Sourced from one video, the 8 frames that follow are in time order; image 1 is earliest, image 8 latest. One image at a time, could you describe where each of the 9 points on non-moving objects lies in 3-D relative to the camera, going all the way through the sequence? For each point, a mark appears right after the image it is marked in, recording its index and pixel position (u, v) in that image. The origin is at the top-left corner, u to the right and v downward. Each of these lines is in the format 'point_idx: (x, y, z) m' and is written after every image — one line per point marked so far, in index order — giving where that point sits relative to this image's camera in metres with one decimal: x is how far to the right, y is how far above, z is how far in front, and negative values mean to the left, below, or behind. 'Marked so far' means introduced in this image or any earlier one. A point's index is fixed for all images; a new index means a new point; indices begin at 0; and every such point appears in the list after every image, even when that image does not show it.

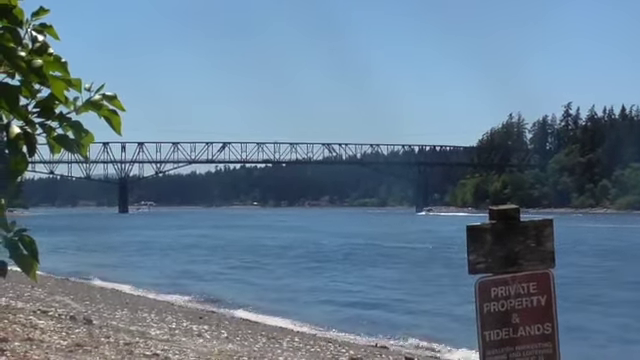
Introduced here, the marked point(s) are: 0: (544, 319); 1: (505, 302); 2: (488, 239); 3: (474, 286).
0: (+4.1, -2.5, +7.0) m
1: (+3.4, -2.2, +6.9) m
2: (+3.1, -1.1, +7.2) m
3: (+2.9, -1.9, +7.0) m
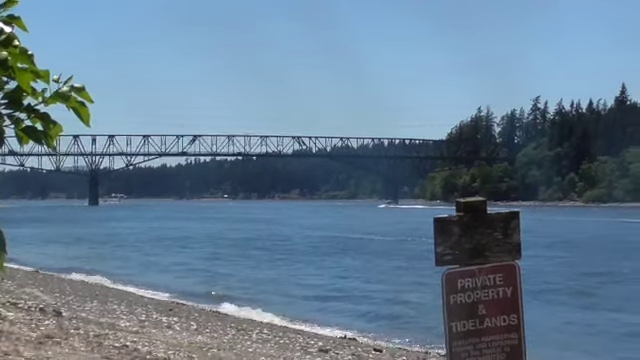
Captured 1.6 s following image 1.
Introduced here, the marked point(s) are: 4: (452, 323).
0: (+3.5, -2.4, +7.1) m
1: (+2.8, -2.1, +7.0) m
2: (+2.5, -0.9, +7.2) m
3: (+2.3, -1.8, +7.1) m
4: (+2.5, -2.6, +7.0) m
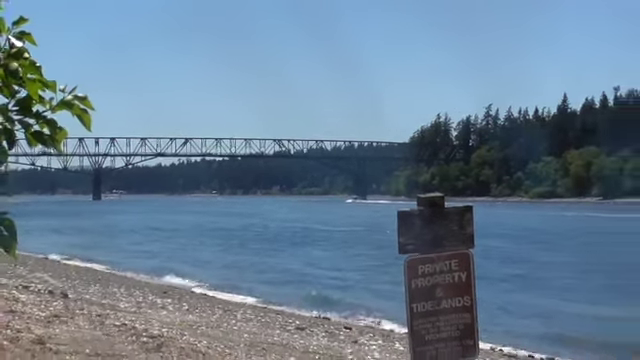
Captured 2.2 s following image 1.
0: (+3.0, -2.3, +8.1) m
1: (+2.3, -2.0, +8.0) m
2: (+2.0, -0.9, +8.2) m
3: (+1.8, -1.7, +8.1) m
4: (+2.0, -2.5, +8.0) m
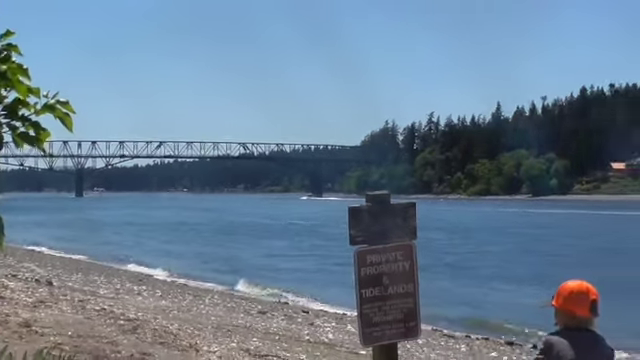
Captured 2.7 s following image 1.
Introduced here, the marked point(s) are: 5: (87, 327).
0: (+2.1, -2.3, +9.1) m
1: (+1.3, -2.0, +9.0) m
2: (+1.1, -0.9, +9.3) m
3: (+0.8, -1.7, +9.1) m
4: (+1.0, -2.5, +9.0) m
5: (-5.9, -3.6, +9.9) m
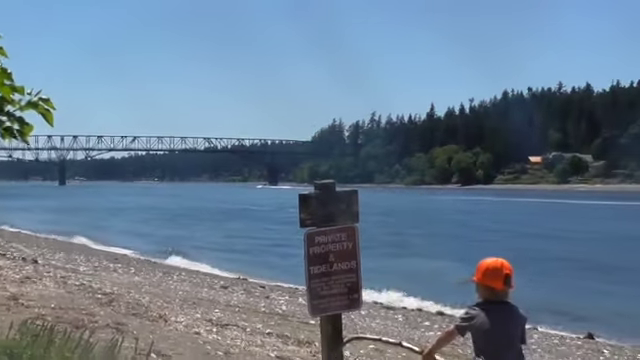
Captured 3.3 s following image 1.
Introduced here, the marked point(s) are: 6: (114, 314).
0: (+0.8, -2.1, +10.4) m
1: (+0.1, -1.7, +10.4) m
2: (-0.2, -0.6, +10.6) m
3: (-0.4, -1.5, +10.4) m
4: (-0.2, -2.3, +10.3) m
5: (-7.1, -3.4, +11.1) m
6: (-5.6, -3.7, +10.8) m
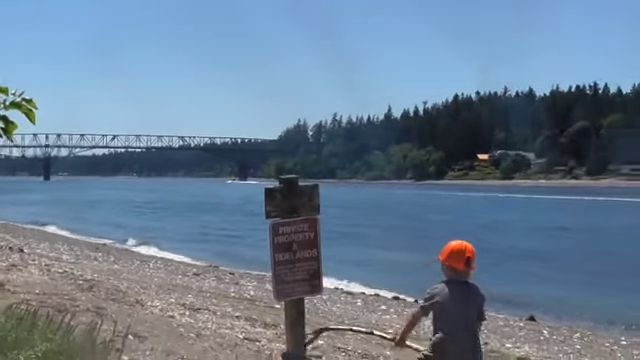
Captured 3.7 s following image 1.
0: (-0.2, -1.9, +11.4) m
1: (-0.9, -1.6, +11.3) m
2: (-1.2, -0.5, +11.5) m
3: (-1.5, -1.3, +11.4) m
4: (-1.3, -2.1, +11.2) m
5: (-8.1, -3.2, +12.0) m
6: (-6.7, -3.5, +11.7) m
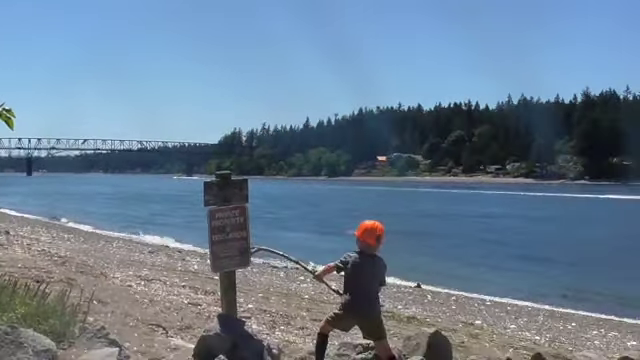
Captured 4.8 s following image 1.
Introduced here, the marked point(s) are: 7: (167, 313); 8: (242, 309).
0: (-2.8, -1.8, +14.3) m
1: (-3.5, -1.5, +14.2) m
2: (-3.8, -0.3, +14.5) m
3: (-4.0, -1.2, +14.3) m
4: (-3.8, -2.0, +14.2) m
5: (-10.7, -3.1, +14.7) m
6: (-9.3, -3.4, +14.4) m
7: (-5.2, -4.5, +13.4) m
8: (-2.8, -4.6, +14.1) m
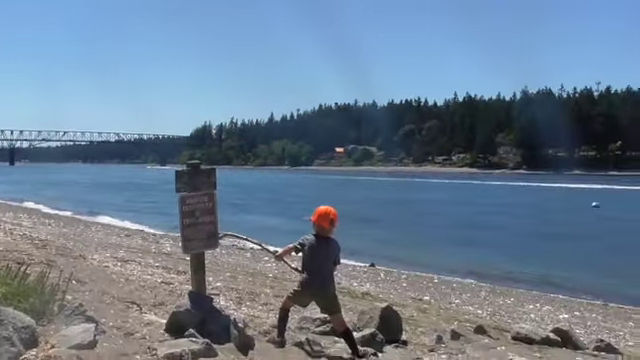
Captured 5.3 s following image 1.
0: (-4.3, -1.3, +15.7) m
1: (-5.0, -1.0, +15.6) m
2: (-5.3, +0.1, +15.8) m
3: (-5.5, -0.7, +15.6) m
4: (-5.3, -1.5, +15.5) m
5: (-12.2, -2.6, +15.8) m
6: (-10.8, -2.9, +15.6) m
7: (-6.6, -4.1, +14.6) m
8: (-4.3, -4.1, +15.4) m
